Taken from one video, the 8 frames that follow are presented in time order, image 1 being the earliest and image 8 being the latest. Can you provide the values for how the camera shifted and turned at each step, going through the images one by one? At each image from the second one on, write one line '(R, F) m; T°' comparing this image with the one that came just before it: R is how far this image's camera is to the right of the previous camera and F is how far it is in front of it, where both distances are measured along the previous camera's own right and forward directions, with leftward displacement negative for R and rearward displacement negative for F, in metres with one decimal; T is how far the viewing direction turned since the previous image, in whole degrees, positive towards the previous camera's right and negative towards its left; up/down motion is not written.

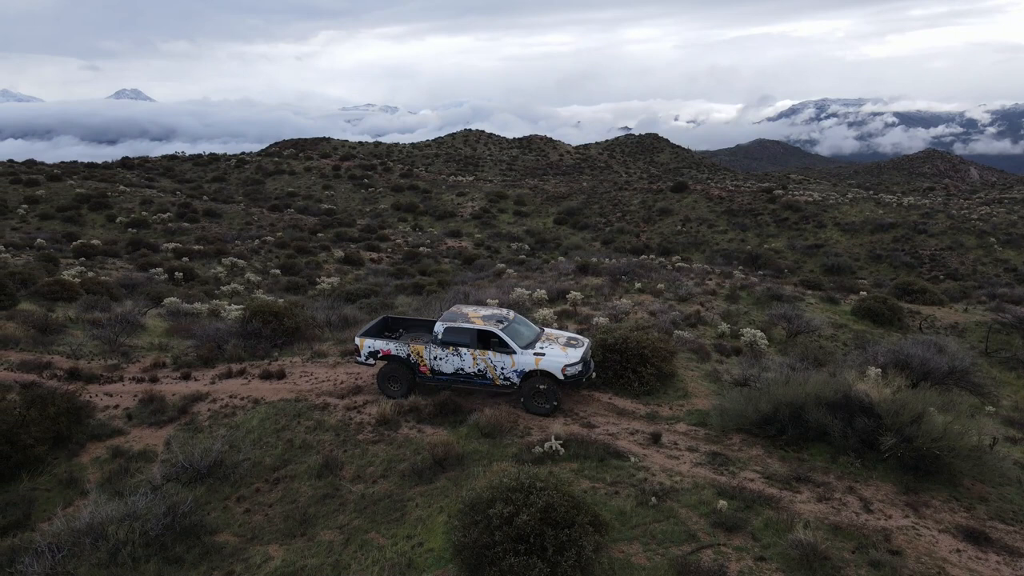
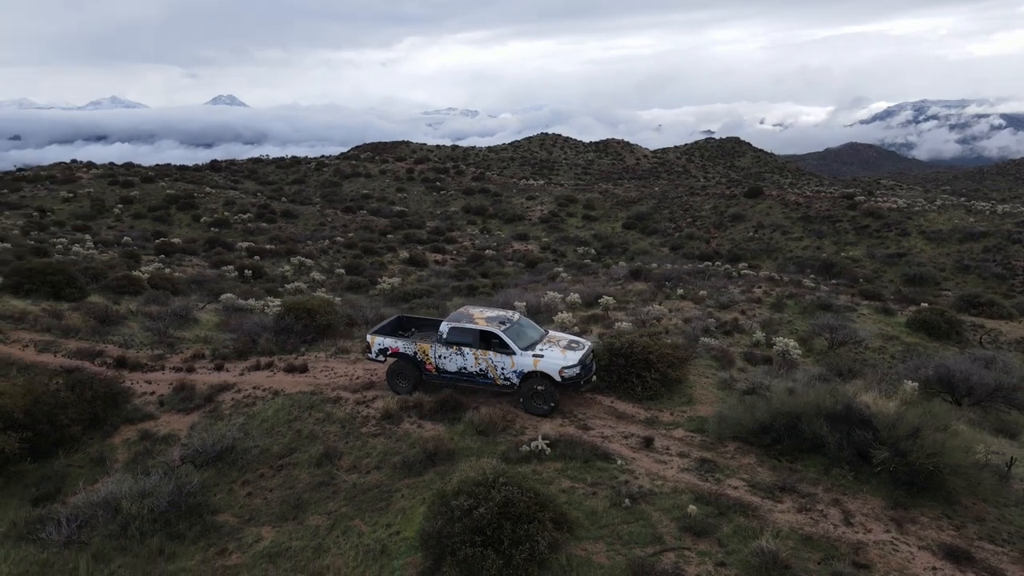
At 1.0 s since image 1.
(+1.1, -0.2) m; -6°
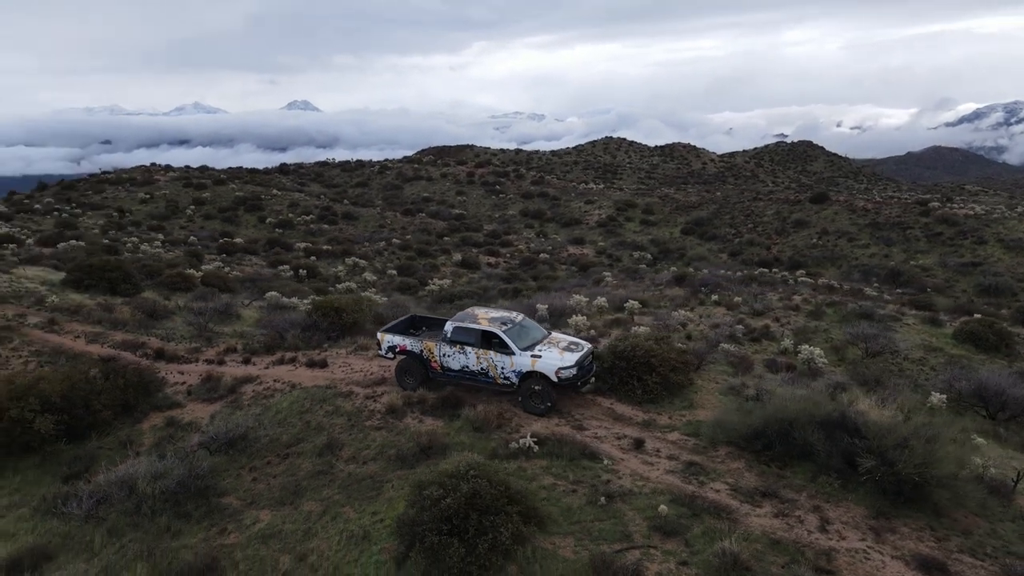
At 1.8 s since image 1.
(+1.0, -0.3) m; -5°
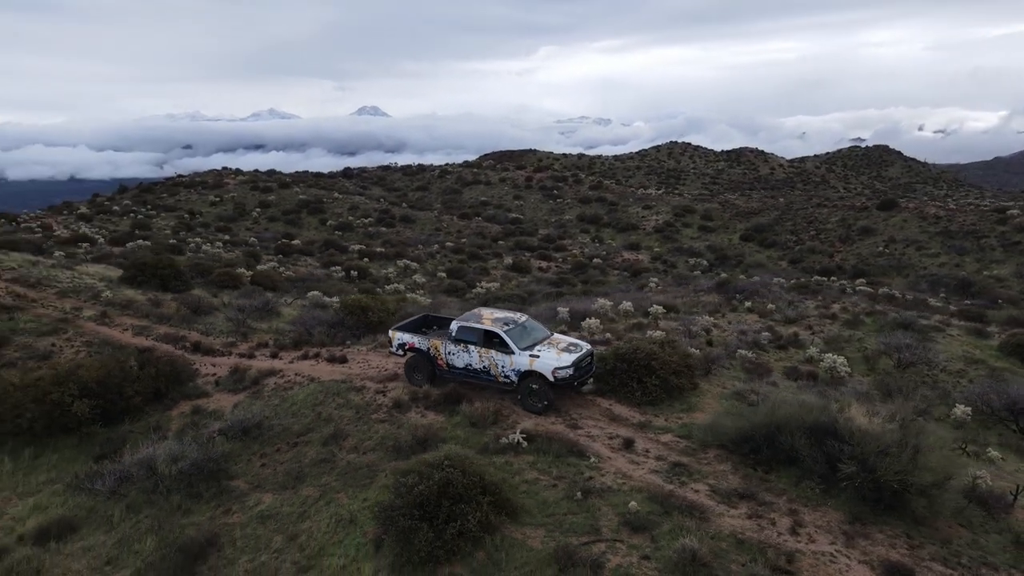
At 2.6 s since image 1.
(+1.0, -0.4) m; -5°
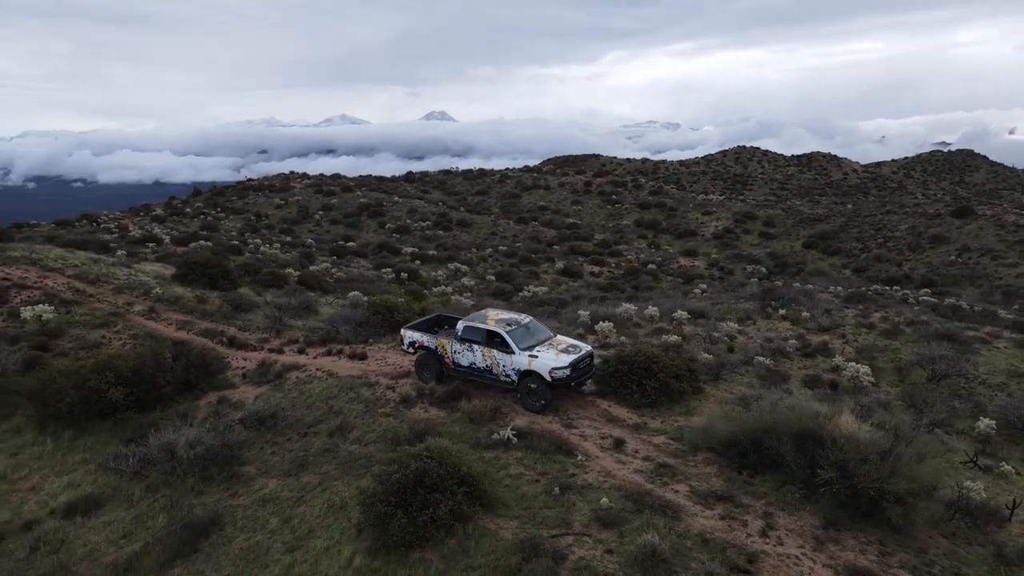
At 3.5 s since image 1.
(+1.0, -0.3) m; -5°
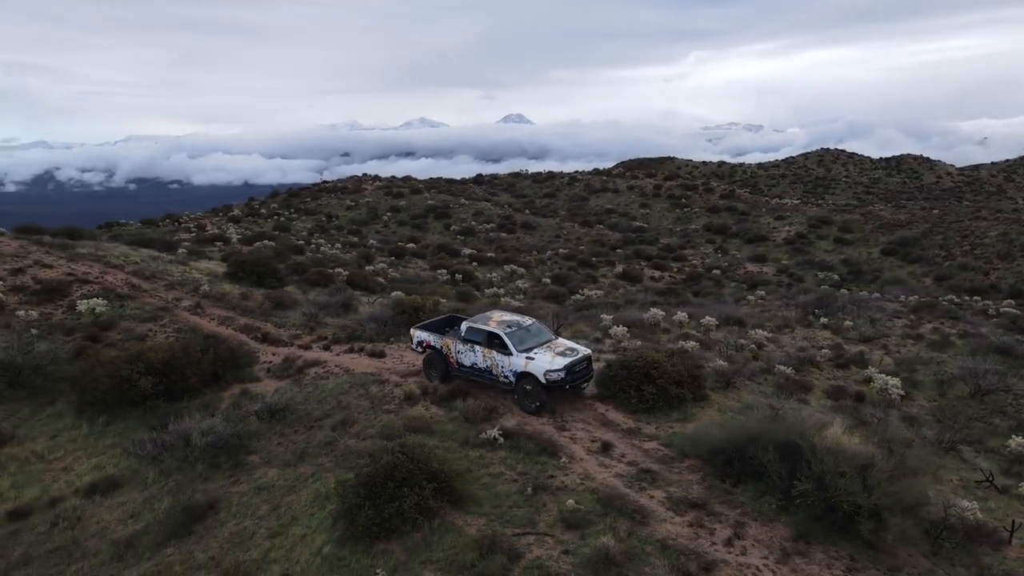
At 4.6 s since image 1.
(+1.2, -0.1) m; -6°
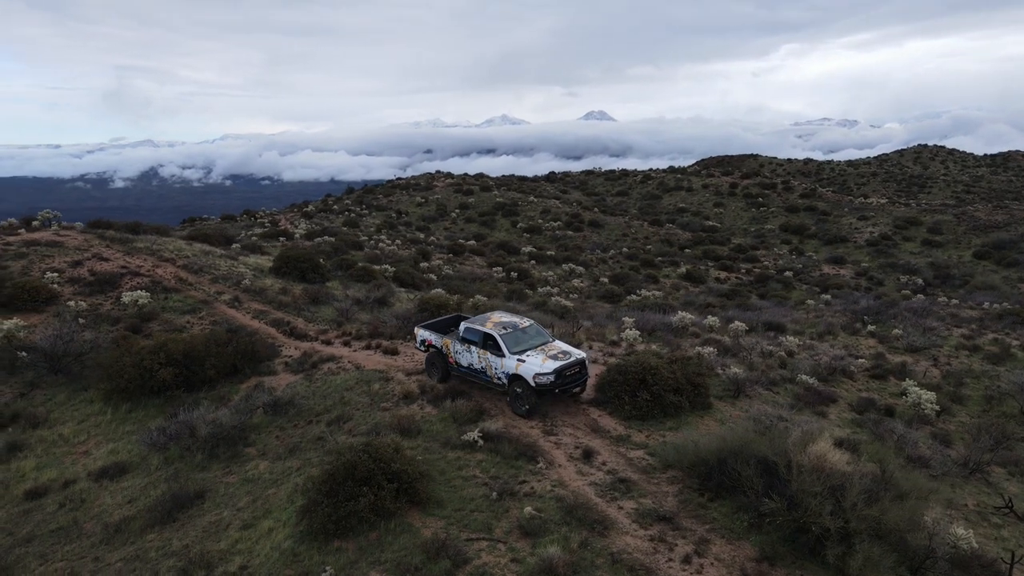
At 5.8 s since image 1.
(+1.4, +0.2) m; -6°
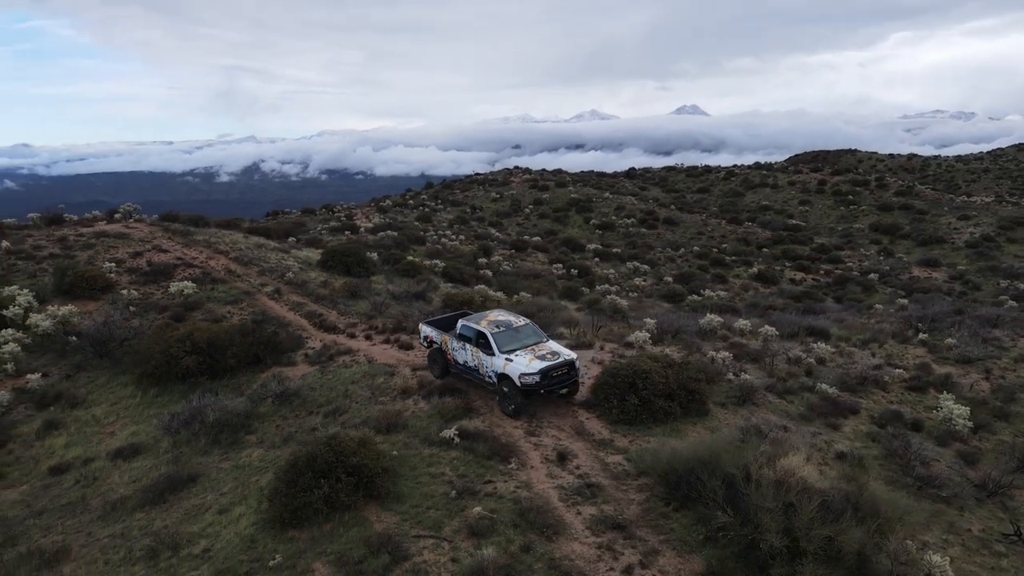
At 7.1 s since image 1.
(+1.6, +0.1) m; -6°
